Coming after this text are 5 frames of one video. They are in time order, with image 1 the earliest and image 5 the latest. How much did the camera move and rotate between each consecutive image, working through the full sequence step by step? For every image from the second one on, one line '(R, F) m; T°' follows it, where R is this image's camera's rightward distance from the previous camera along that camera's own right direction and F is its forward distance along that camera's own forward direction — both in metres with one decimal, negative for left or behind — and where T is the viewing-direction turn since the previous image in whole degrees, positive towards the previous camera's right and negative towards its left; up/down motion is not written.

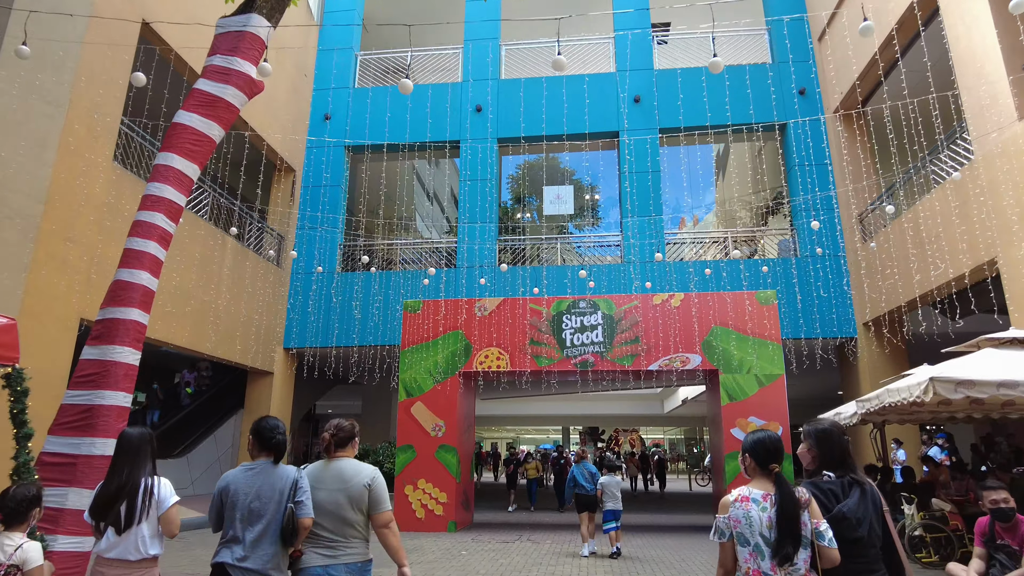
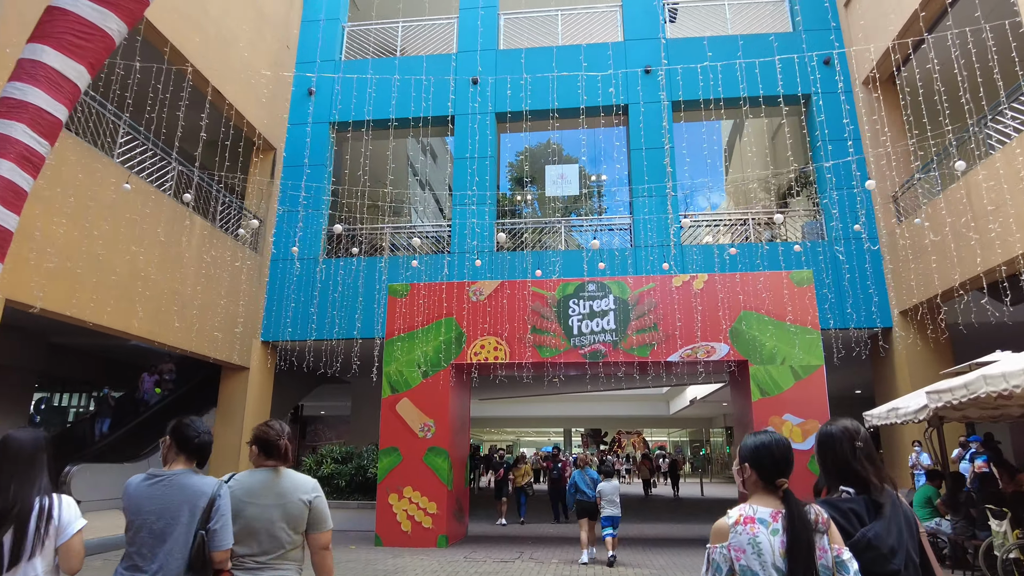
(0.0, +1.2) m; 0°
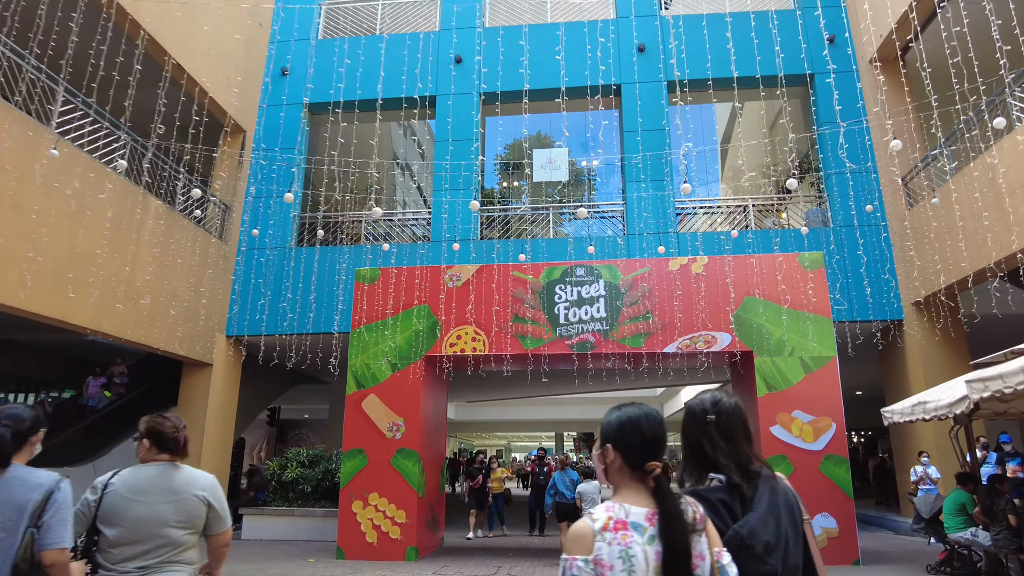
(+0.2, +0.8) m; +1°
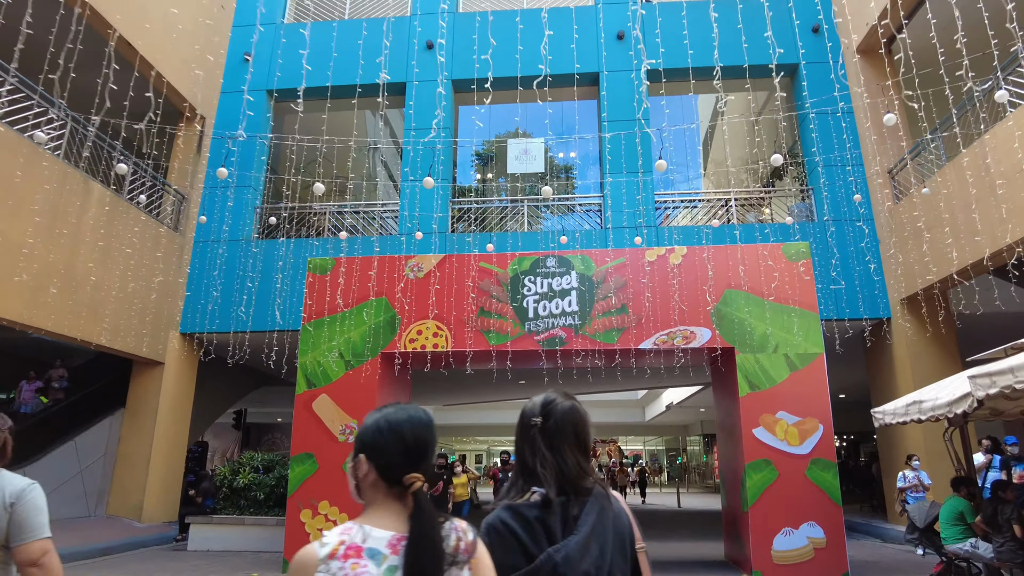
(+0.2, +0.5) m; +1°
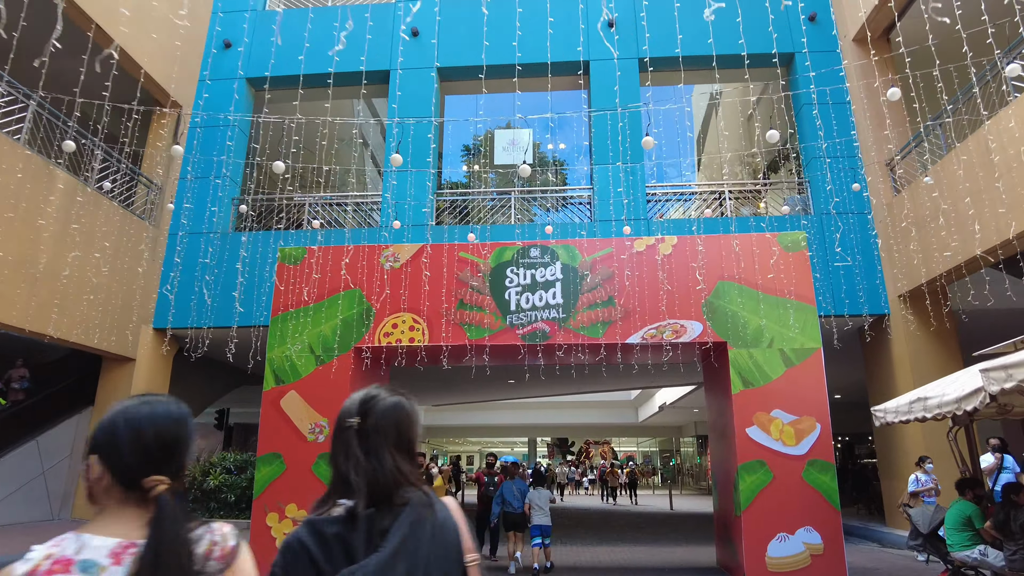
(+0.1, +0.4) m; 0°
